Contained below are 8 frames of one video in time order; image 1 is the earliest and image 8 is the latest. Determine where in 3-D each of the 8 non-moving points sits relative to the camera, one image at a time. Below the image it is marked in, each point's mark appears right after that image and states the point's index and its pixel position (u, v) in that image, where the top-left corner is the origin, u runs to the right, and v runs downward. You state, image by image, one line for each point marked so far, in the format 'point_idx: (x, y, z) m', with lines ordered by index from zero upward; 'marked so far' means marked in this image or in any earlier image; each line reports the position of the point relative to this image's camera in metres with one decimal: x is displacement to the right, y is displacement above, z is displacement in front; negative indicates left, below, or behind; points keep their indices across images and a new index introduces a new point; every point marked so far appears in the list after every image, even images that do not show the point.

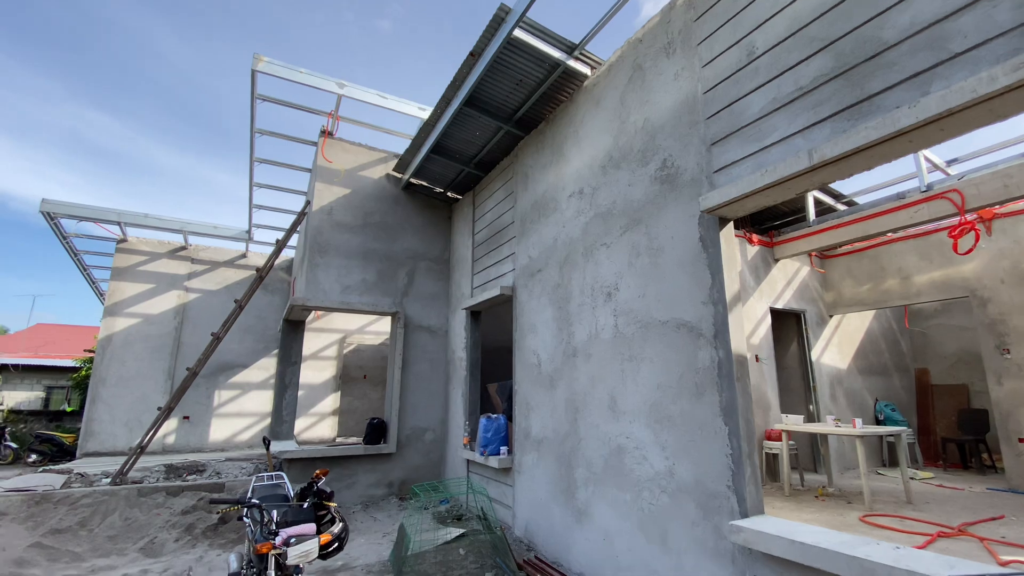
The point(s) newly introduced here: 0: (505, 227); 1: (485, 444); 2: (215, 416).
0: (-0.1, +0.6, +5.4) m
1: (-0.3, -1.5, +4.9) m
2: (-4.8, -2.0, +8.2) m
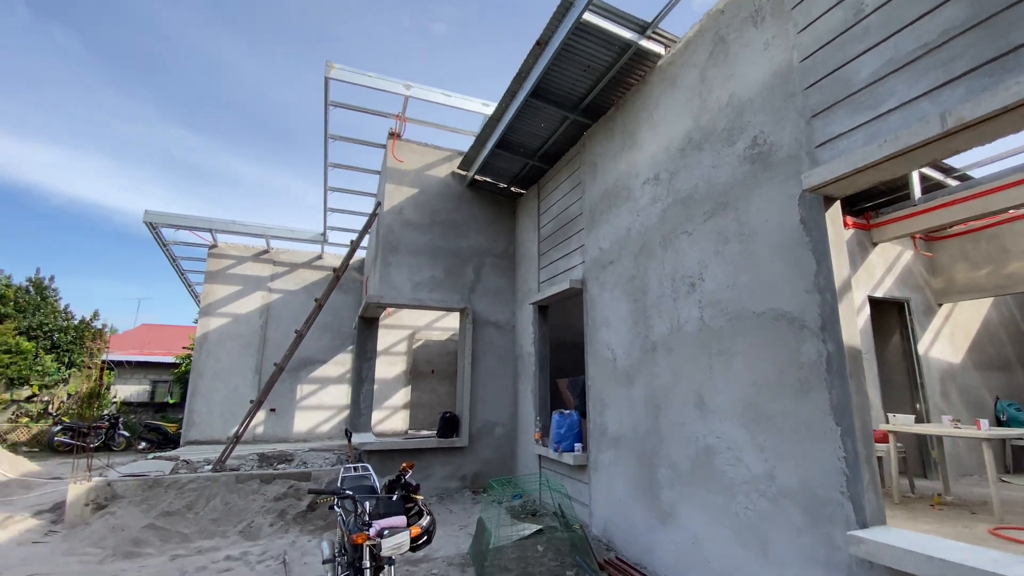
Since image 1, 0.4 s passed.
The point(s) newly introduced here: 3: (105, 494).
0: (+0.6, +0.7, +5.2) m
1: (+0.4, -1.4, +4.8) m
2: (-3.7, -2.0, +8.7) m
3: (-3.8, -1.9, +4.7) m
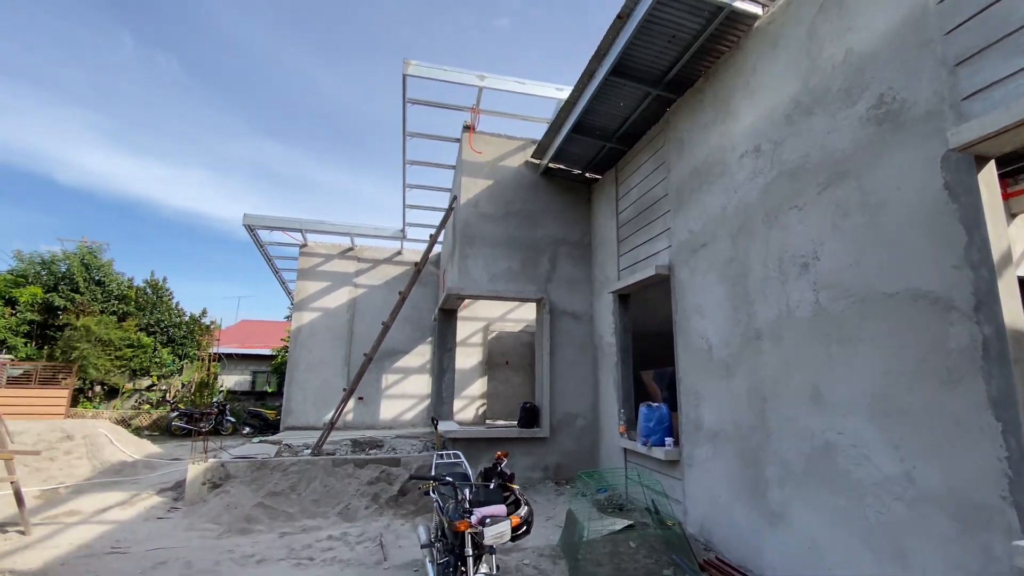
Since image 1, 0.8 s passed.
0: (+1.4, +0.9, +5.0) m
1: (+1.2, -1.3, +4.6) m
2: (-2.3, -1.9, +9.1) m
3: (-2.9, -1.9, +5.2) m
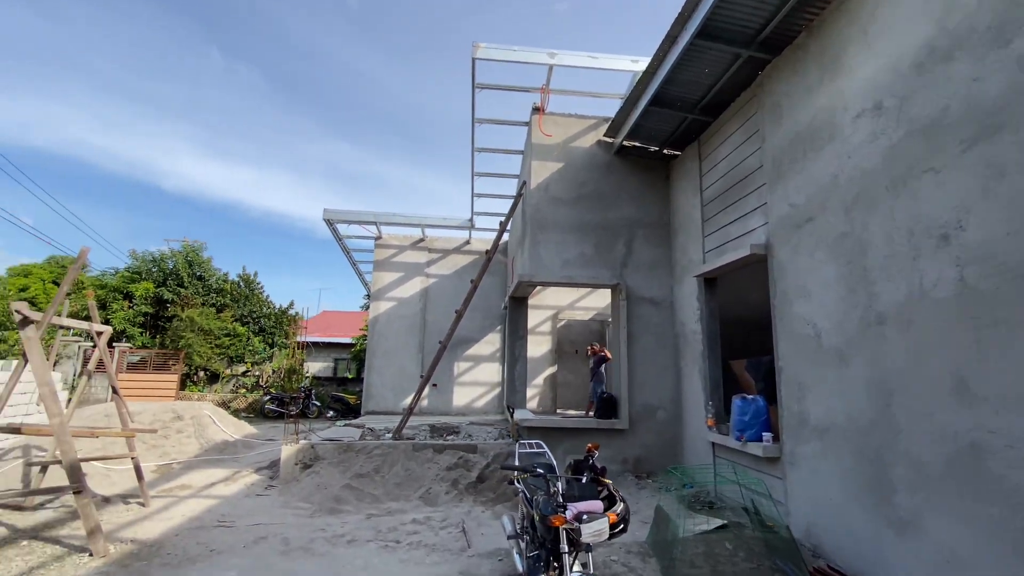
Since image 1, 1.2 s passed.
0: (+2.1, +1.0, +4.6) m
1: (+1.9, -1.2, +4.3) m
2: (-1.0, -1.7, +9.2) m
3: (-2.1, -1.8, +5.4) m
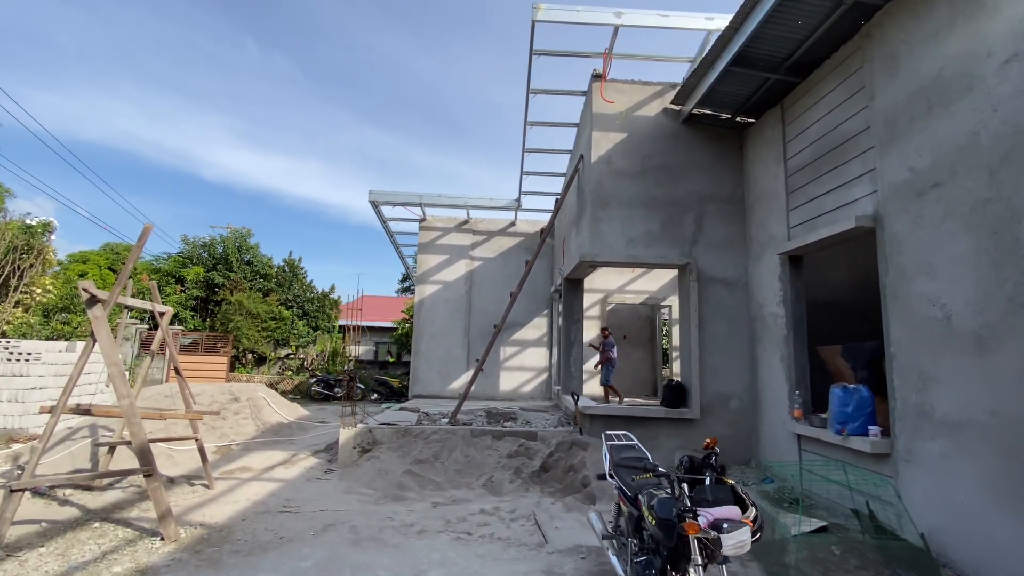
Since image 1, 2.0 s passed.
0: (+2.7, +1.2, +4.1) m
1: (+2.5, -1.0, +3.9) m
2: (-0.1, -1.4, +9.0) m
3: (-1.5, -1.6, +5.3) m
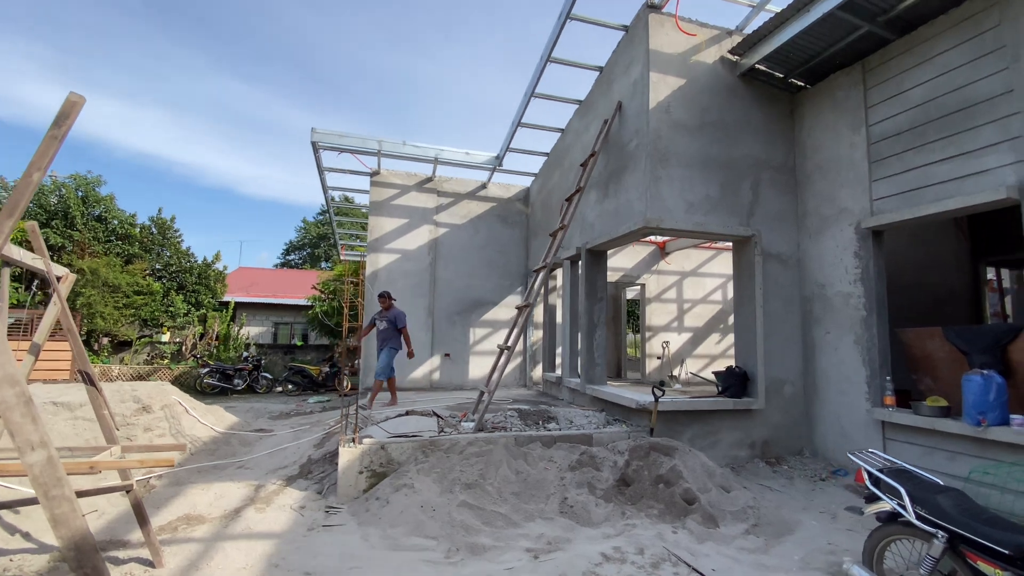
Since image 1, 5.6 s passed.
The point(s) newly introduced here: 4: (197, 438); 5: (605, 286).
0: (+3.4, +1.3, +3.7) m
1: (+3.2, -0.8, +3.5) m
2: (-0.6, -1.0, +7.8) m
3: (-1.0, -1.3, +3.9) m
4: (-2.9, -1.4, +4.8) m
5: (+1.0, 0.0, +5.6) m
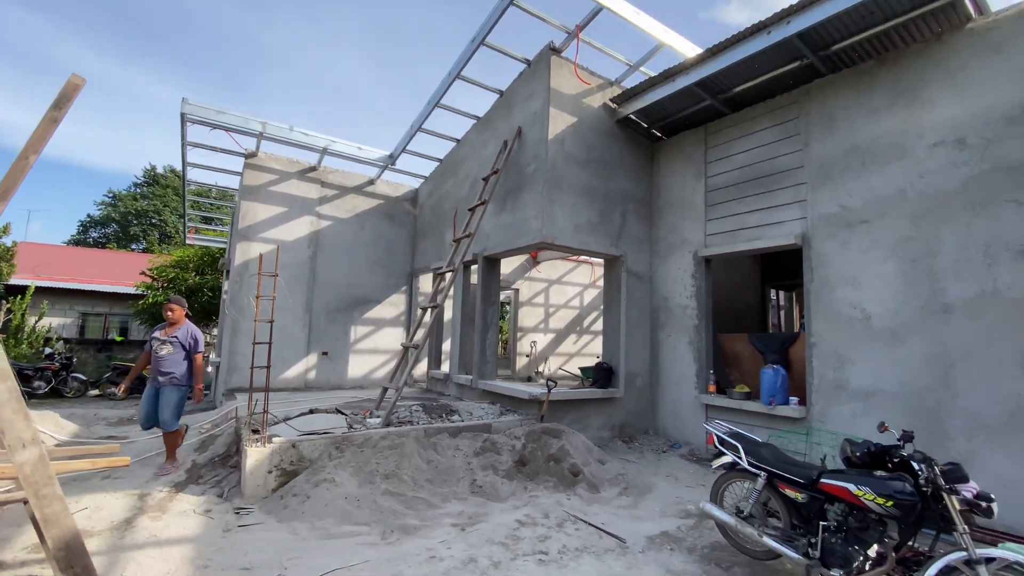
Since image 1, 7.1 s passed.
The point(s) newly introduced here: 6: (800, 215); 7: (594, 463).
0: (+2.7, +1.2, +5.2) m
1: (+2.5, -1.0, +4.9) m
2: (-2.4, -1.0, +7.8) m
3: (-1.6, -1.3, +4.0) m
4: (-3.8, -1.3, +4.3) m
5: (-0.2, 0.0, +6.2) m
6: (+2.8, +0.7, +5.0) m
7: (+0.7, -1.6, +4.6) m
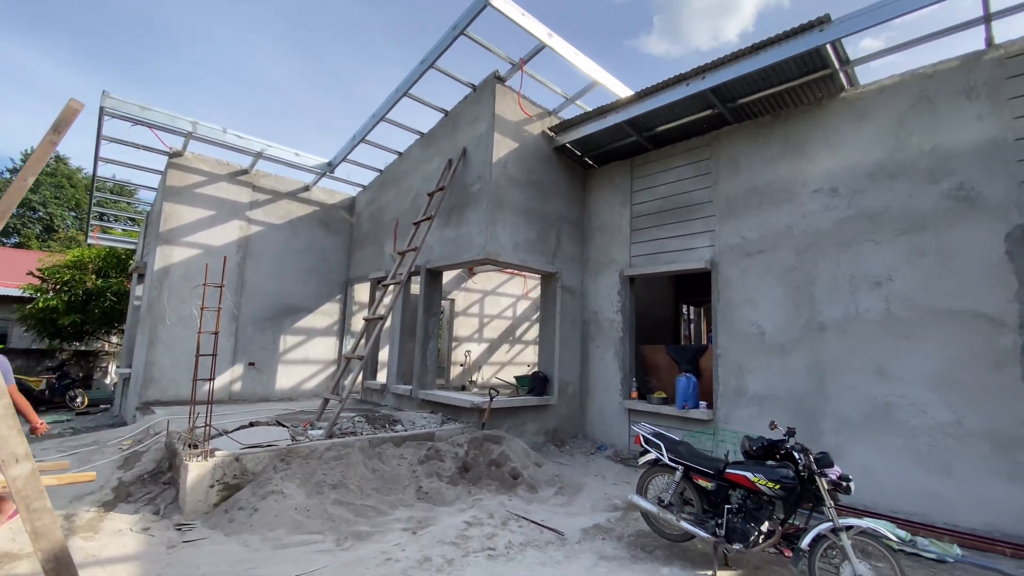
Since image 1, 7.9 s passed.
0: (+2.1, +1.0, +5.9) m
1: (+1.9, -1.2, +5.6) m
2: (-3.4, -1.1, +7.7) m
3: (-2.0, -1.4, +4.0) m
4: (-4.2, -1.4, +4.0) m
5: (-1.0, -0.2, +6.5) m
6: (+2.2, +0.5, +5.7) m
7: (+0.2, -1.7, +5.0) m
